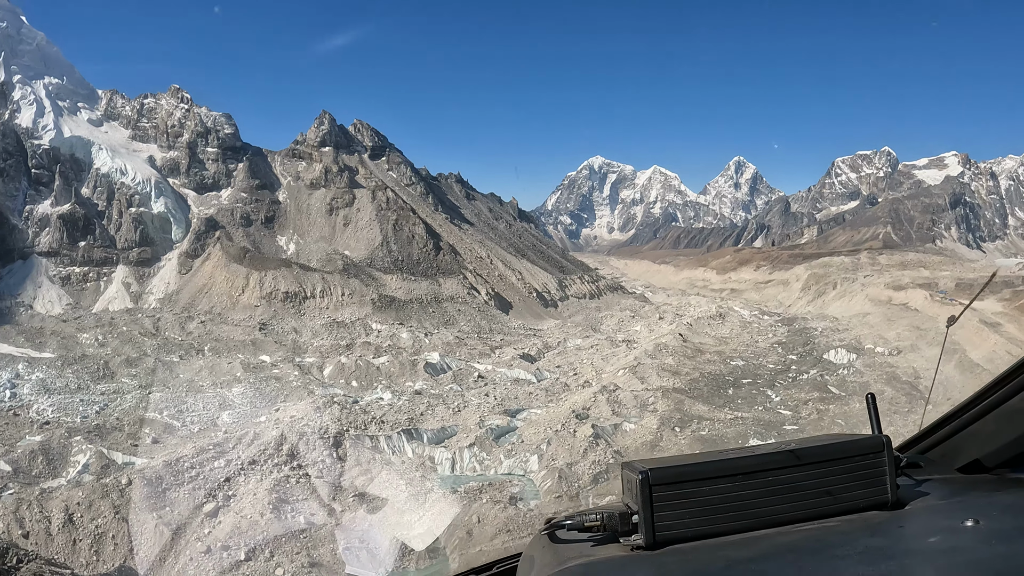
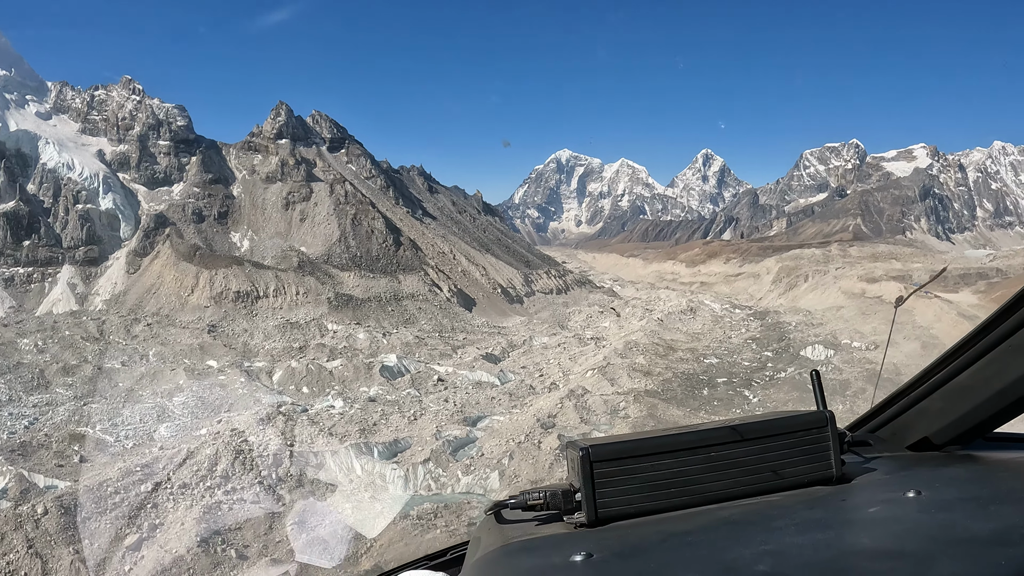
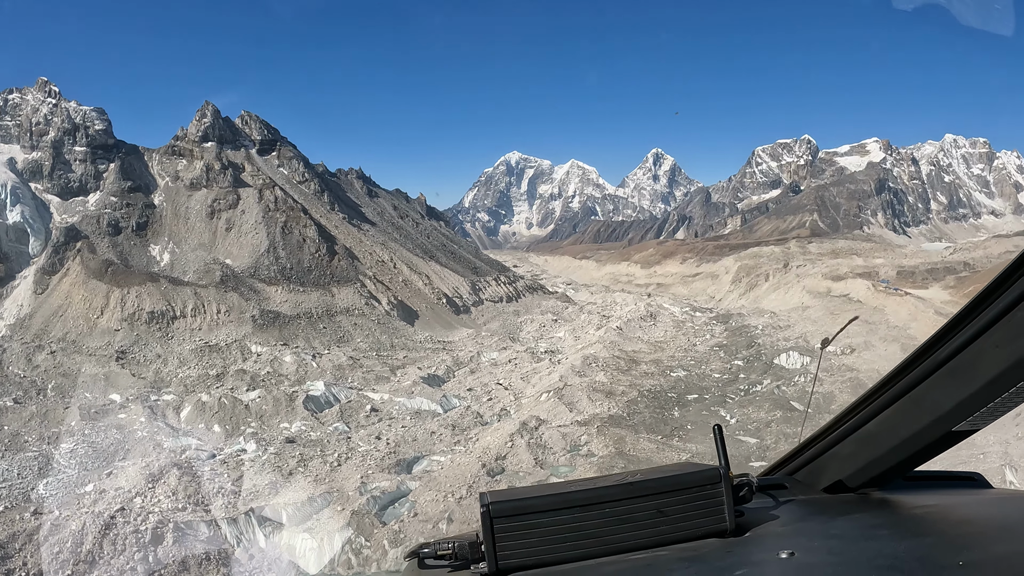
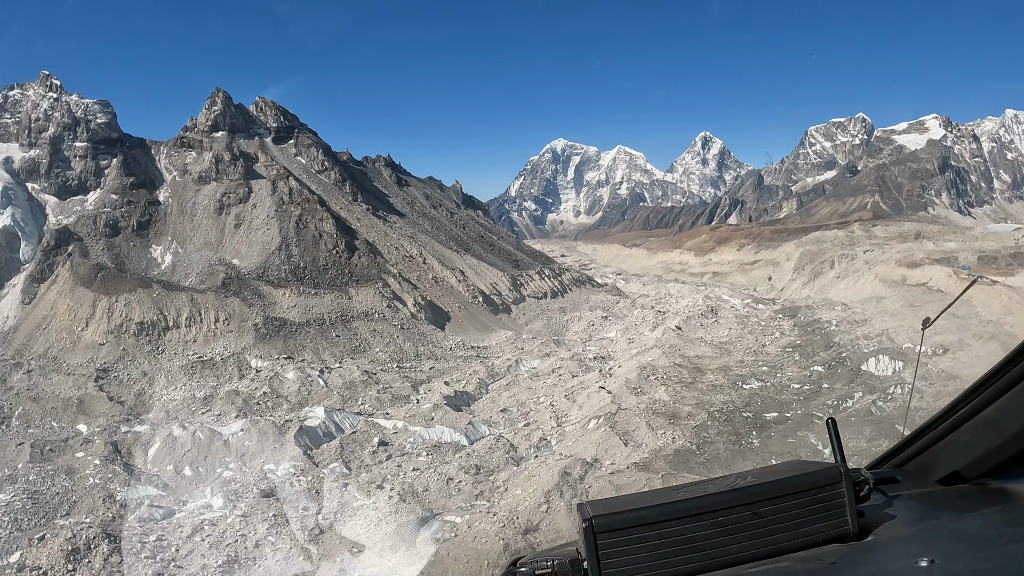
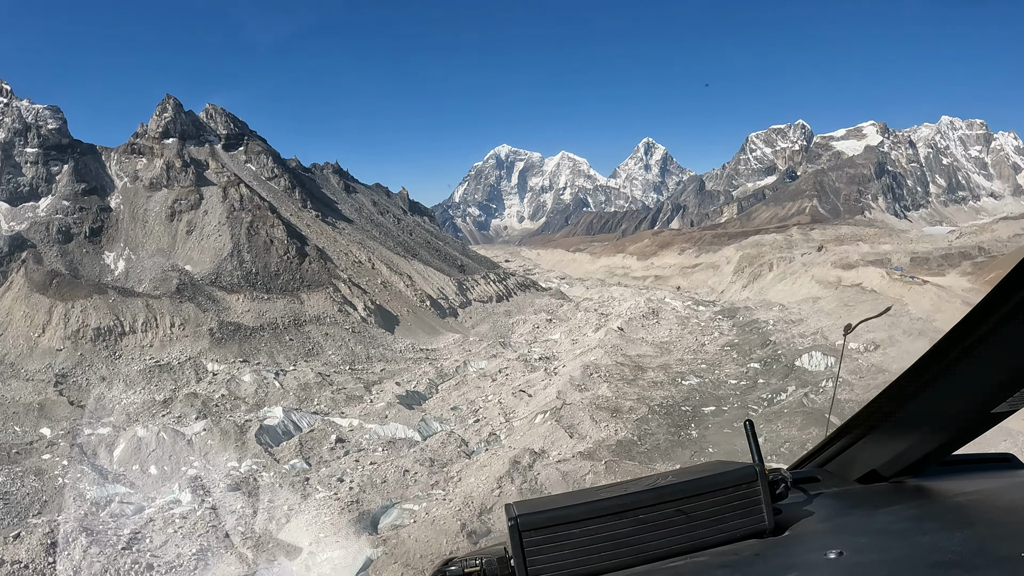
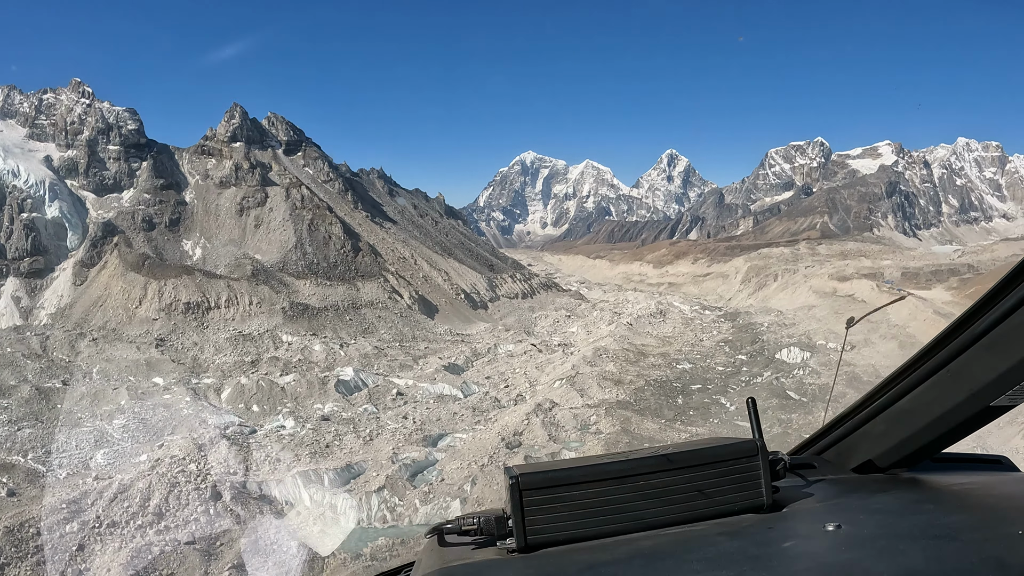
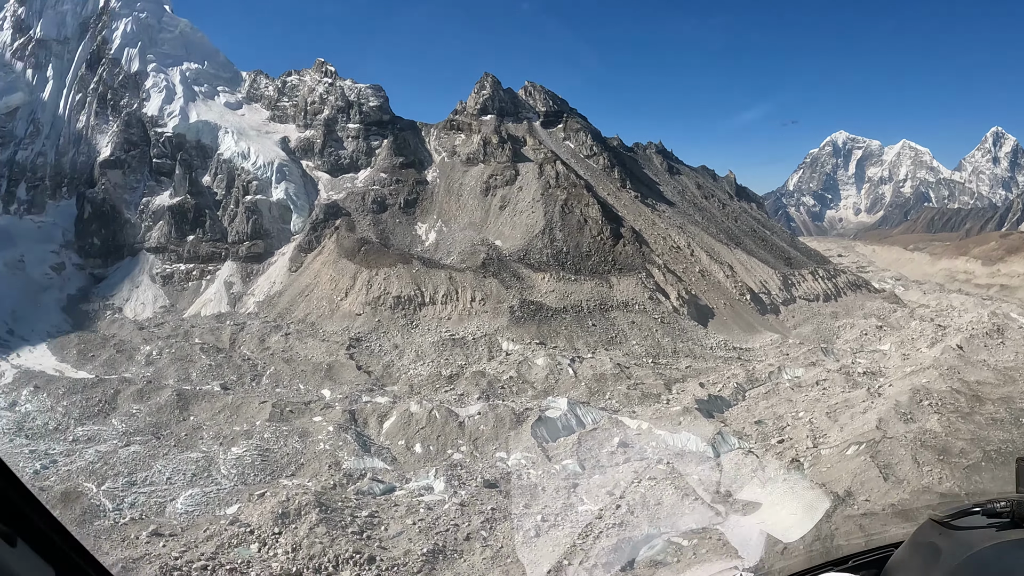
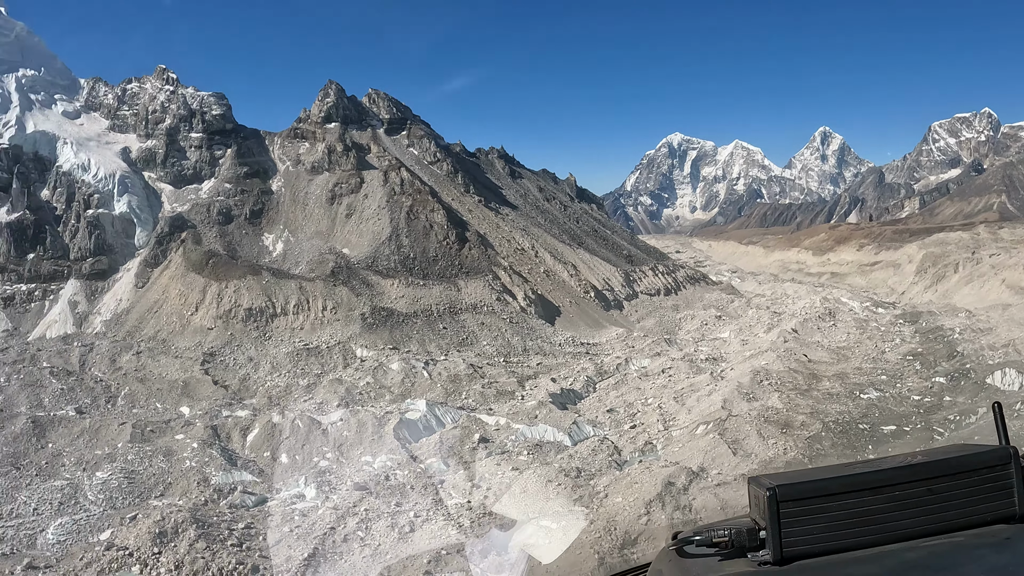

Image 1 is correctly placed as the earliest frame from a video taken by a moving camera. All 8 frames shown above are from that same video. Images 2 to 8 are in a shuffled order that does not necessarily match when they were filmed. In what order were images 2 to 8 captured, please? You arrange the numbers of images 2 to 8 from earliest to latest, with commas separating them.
2, 6, 3, 5, 4, 8, 7
